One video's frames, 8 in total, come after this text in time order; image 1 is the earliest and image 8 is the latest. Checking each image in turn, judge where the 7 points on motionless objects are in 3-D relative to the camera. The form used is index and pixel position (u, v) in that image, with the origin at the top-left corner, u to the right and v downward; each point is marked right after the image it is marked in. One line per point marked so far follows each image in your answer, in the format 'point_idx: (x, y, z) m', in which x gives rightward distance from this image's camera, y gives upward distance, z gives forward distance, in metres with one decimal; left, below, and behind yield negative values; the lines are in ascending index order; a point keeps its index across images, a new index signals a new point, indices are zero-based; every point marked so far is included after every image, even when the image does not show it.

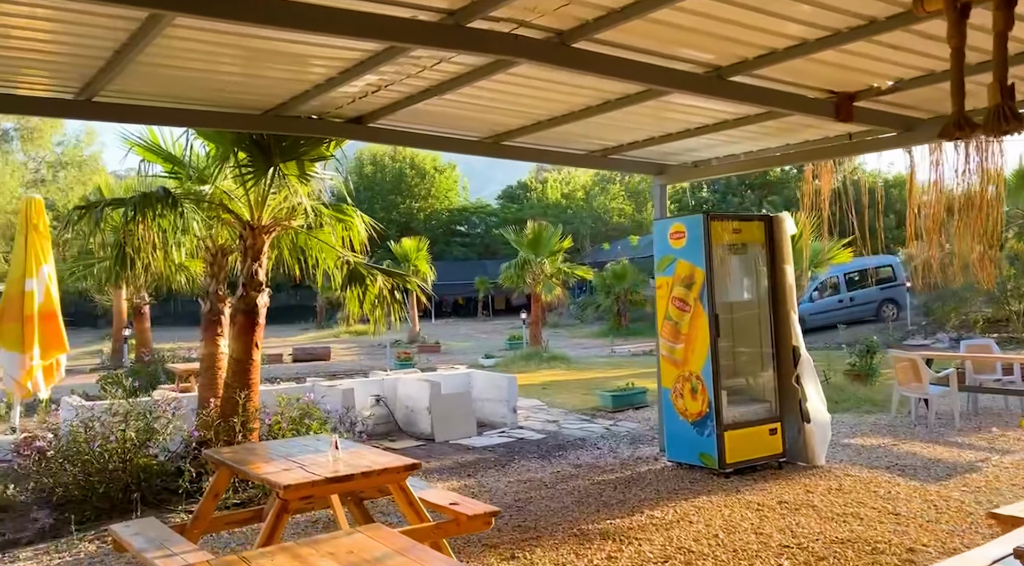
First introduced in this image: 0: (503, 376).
0: (-0.1, -1.1, +10.5) m
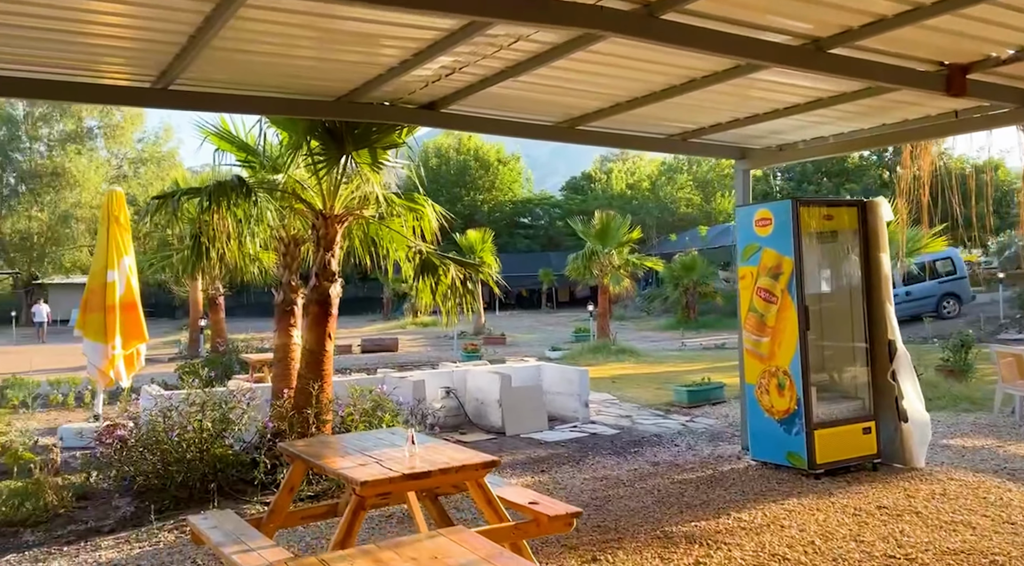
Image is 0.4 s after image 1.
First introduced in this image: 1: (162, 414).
0: (+0.7, -1.0, +10.3) m
1: (-2.7, -1.0, +7.3) m
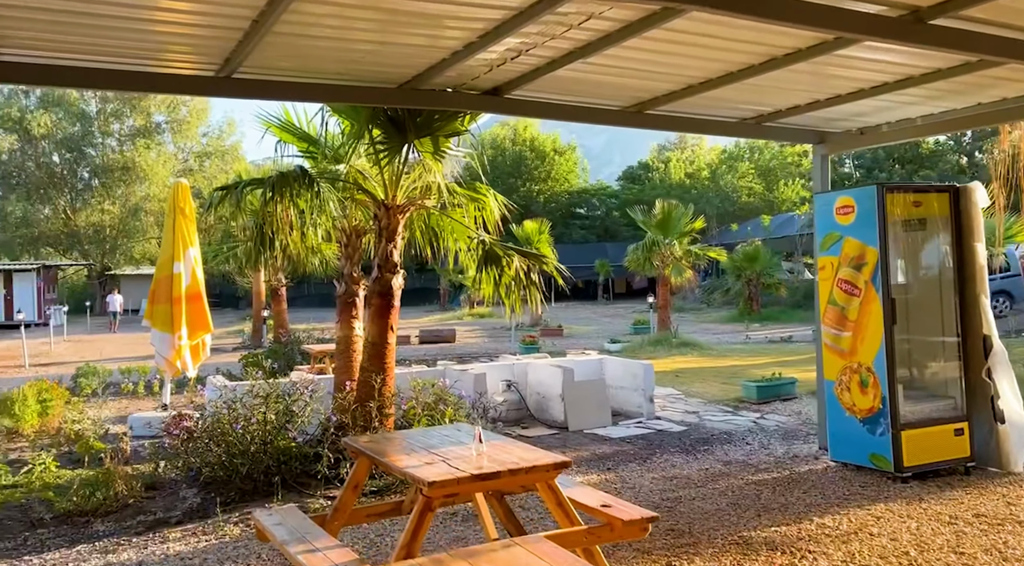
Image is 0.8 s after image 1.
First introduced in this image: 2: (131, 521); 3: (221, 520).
0: (+1.4, -0.9, +10.1) m
1: (-2.2, -0.9, +7.2) m
2: (-2.6, -1.7, +6.5) m
3: (-2.0, -1.6, +6.4) m
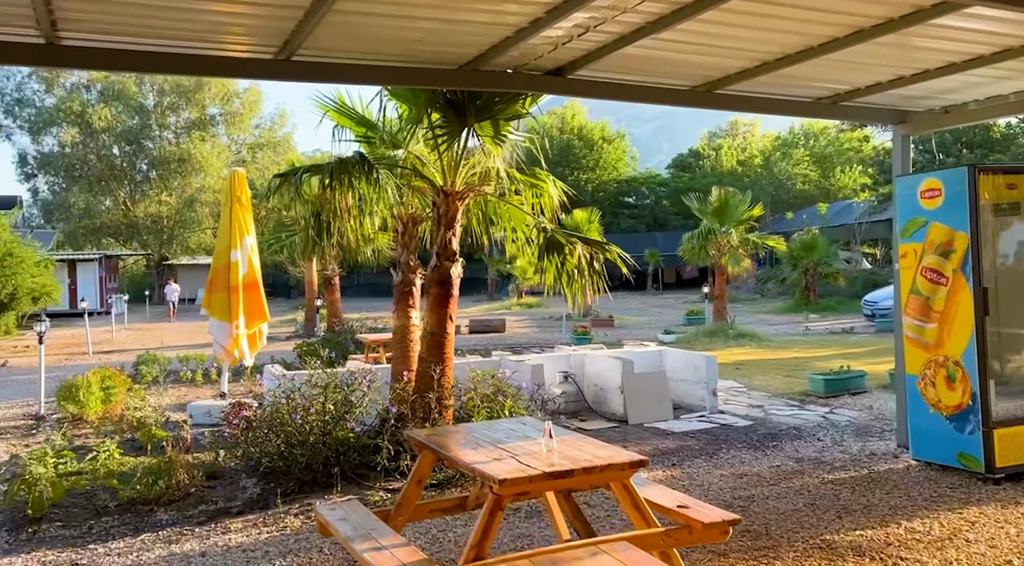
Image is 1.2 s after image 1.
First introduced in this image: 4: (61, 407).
0: (+2.0, -0.8, +9.8) m
1: (-1.7, -0.9, +7.1) m
2: (-2.2, -1.6, +6.5) m
3: (-1.6, -1.5, +6.3) m
4: (-4.9, -1.3, +10.2) m
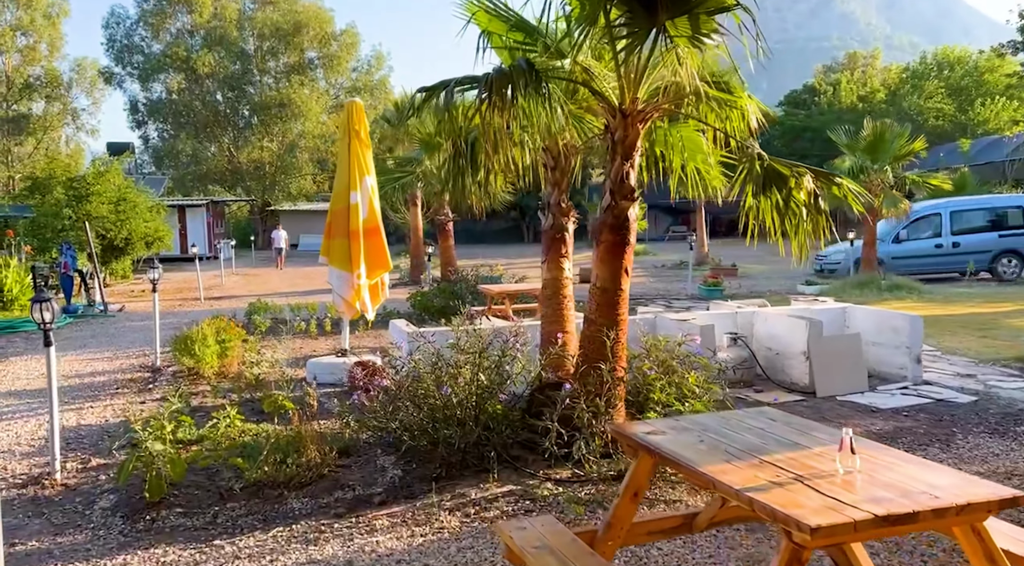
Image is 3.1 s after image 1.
0: (+3.4, -0.3, +8.2) m
1: (-0.5, -0.5, +6.0) m
2: (-1.1, -1.3, +5.4) m
3: (-0.5, -1.2, +5.2) m
4: (-3.4, -0.8, +9.4) m
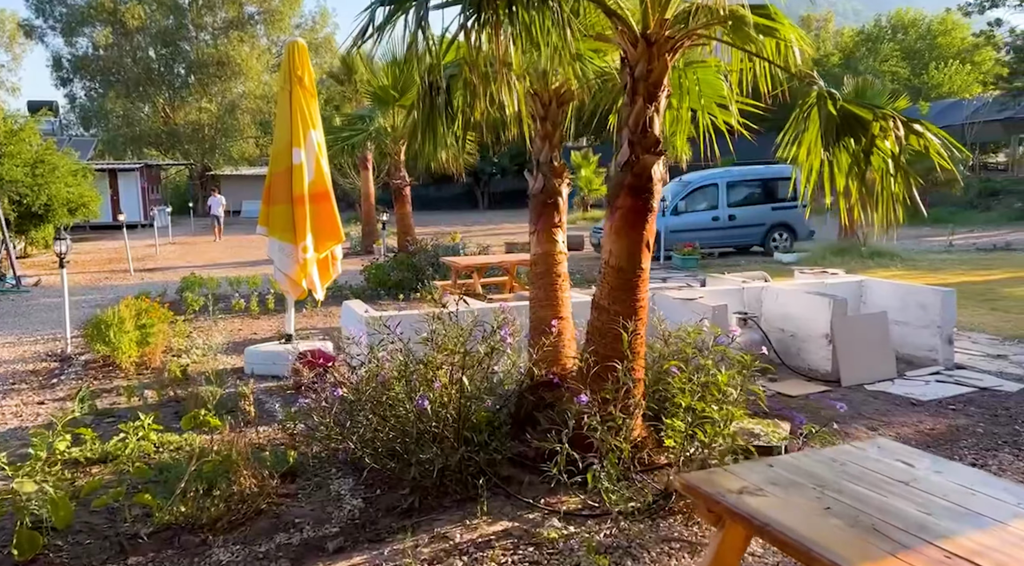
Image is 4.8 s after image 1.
0: (+3.2, -0.1, +7.2) m
1: (-0.6, -0.4, +4.8) m
2: (-1.1, -1.2, +4.2) m
3: (-0.5, -1.1, +4.0) m
4: (-3.6, -0.5, +8.0) m
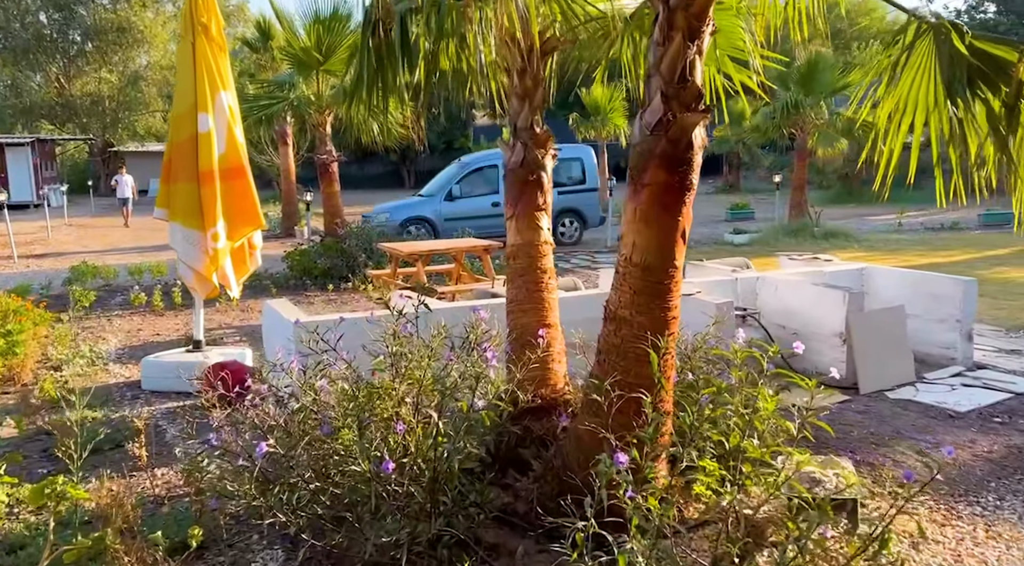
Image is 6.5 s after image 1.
0: (+3.0, 0.0, +6.3) m
1: (-0.7, -0.4, +3.5) m
2: (-1.1, -1.2, +2.9) m
3: (-0.4, -1.2, +2.8) m
4: (-3.9, -0.5, +6.5) m
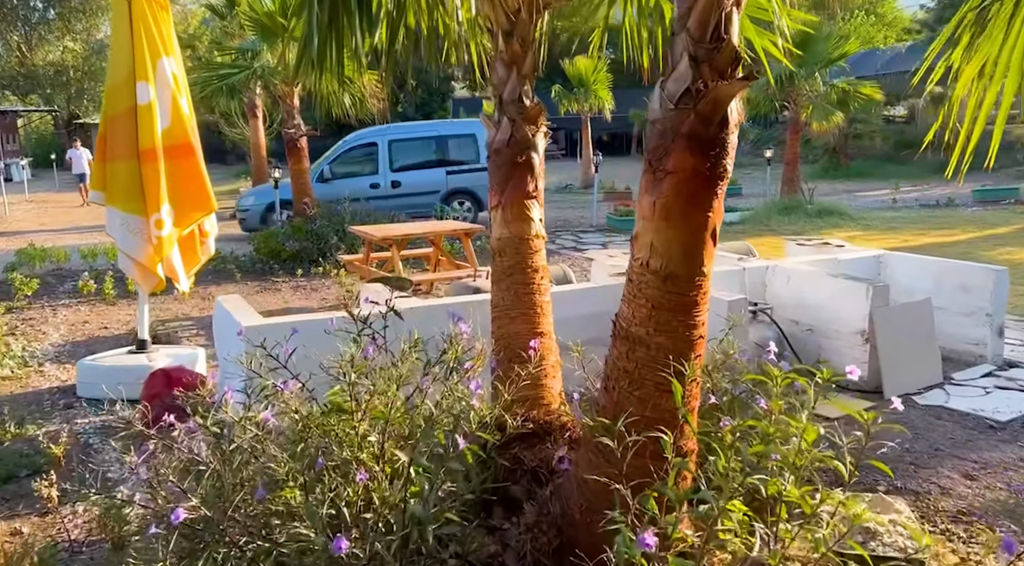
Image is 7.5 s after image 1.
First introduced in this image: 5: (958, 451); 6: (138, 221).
0: (+2.9, +0.1, +5.6) m
1: (-0.7, -0.4, +2.8) m
2: (-1.1, -1.2, +2.2) m
3: (-0.5, -1.2, +2.1) m
4: (-4.0, -0.5, +5.7) m
5: (+2.0, -0.8, +4.3) m
6: (-2.1, +0.4, +5.3) m
